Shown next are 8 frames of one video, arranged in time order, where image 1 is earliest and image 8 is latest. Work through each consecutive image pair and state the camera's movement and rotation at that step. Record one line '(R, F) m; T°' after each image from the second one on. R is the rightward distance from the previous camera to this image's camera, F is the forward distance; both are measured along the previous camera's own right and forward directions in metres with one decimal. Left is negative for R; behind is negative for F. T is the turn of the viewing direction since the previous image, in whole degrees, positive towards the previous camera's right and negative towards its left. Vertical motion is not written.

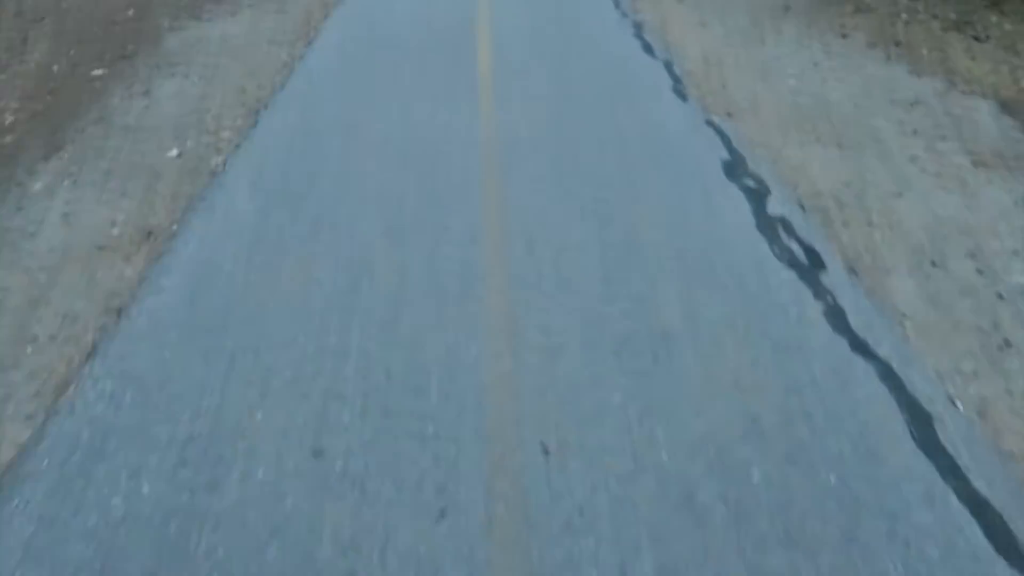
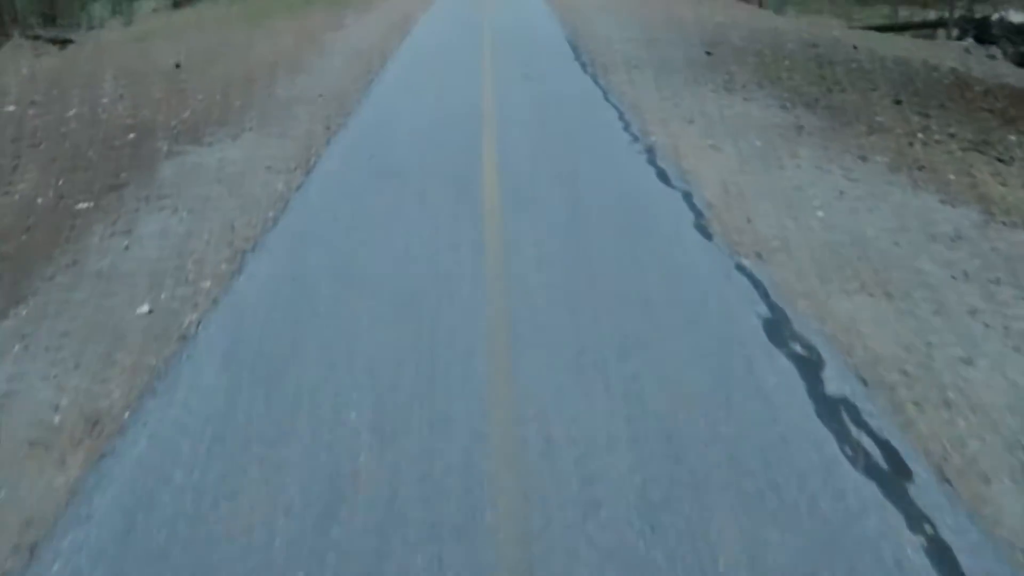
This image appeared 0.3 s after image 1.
(0.0, +0.4) m; 0°
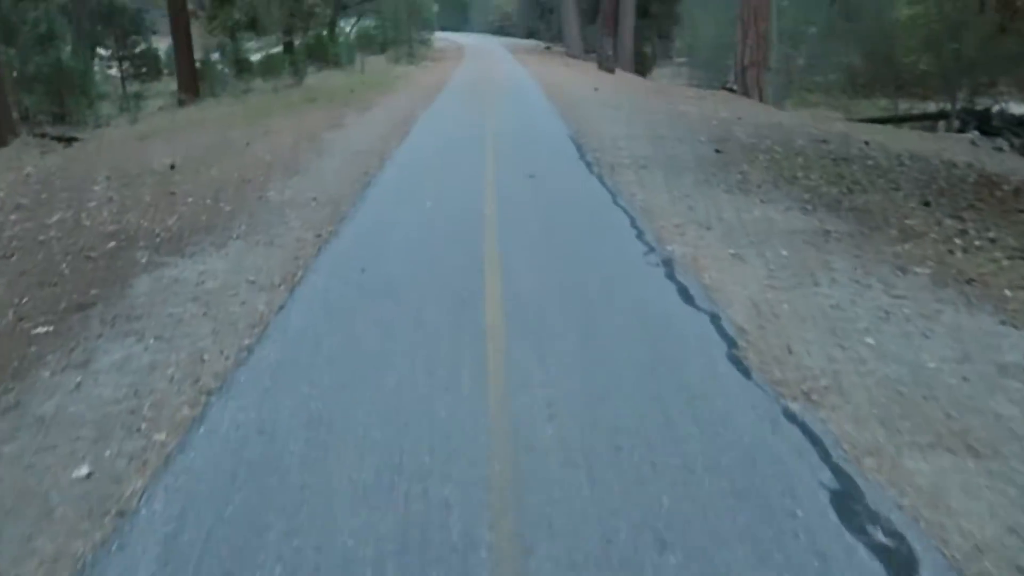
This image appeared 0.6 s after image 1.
(0.0, +0.5) m; 0°
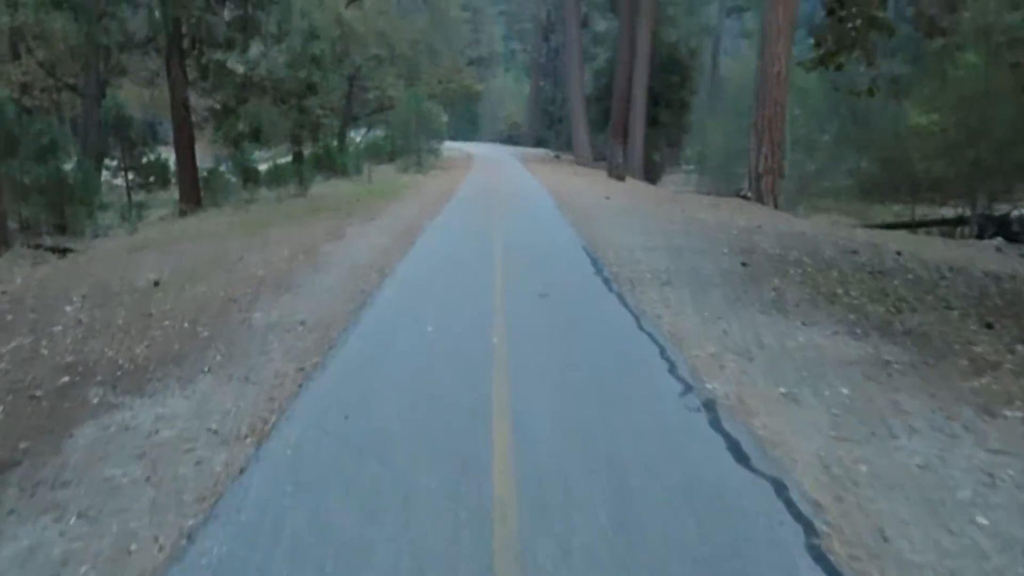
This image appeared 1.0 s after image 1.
(0.0, +0.8) m; -1°
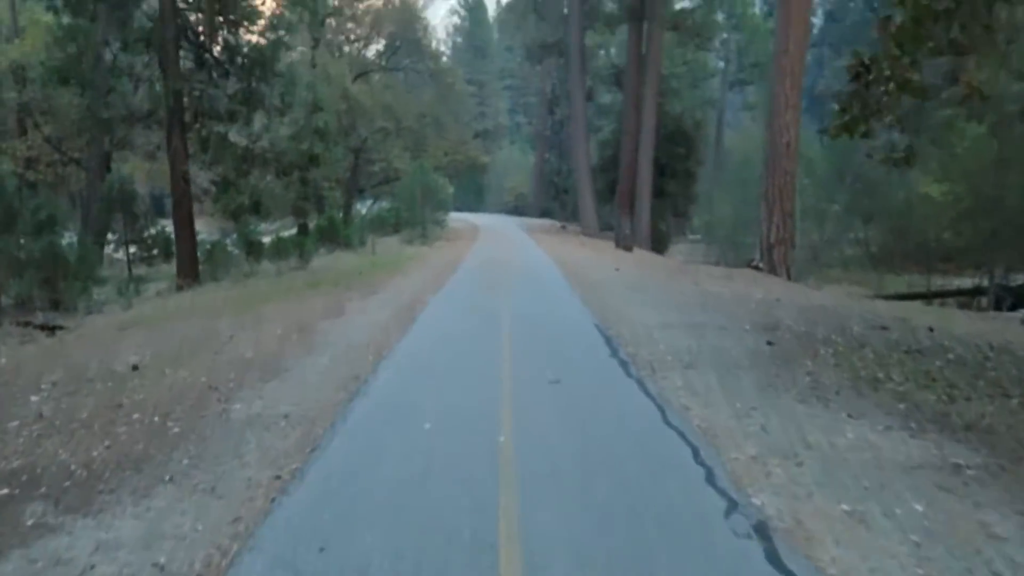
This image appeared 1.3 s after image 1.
(0.0, +0.7) m; 0°
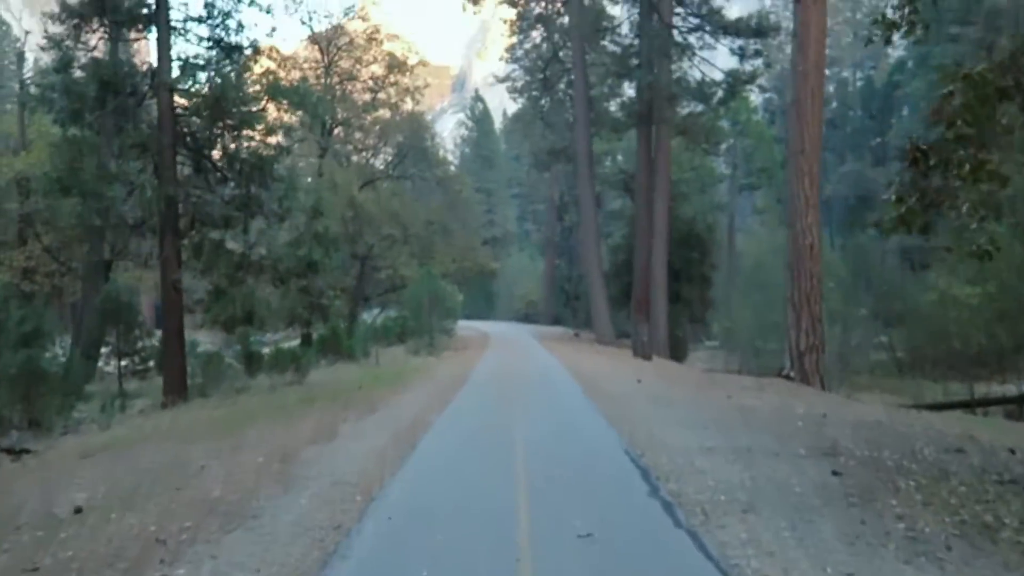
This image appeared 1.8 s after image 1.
(0.0, +1.3) m; -1°
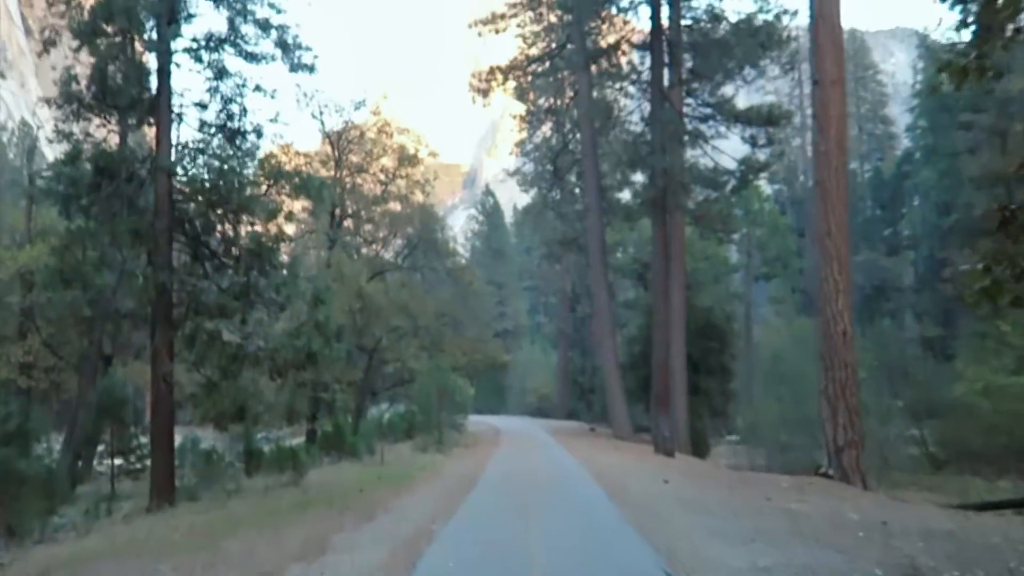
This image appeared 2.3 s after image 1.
(0.0, +1.2) m; -1°
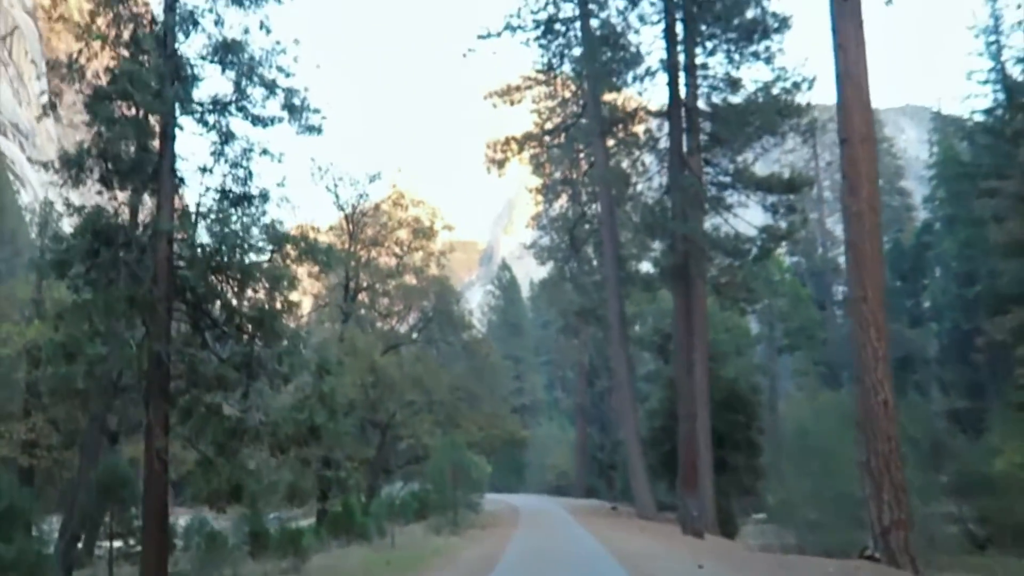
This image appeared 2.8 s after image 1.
(0.0, +1.1) m; -1°
